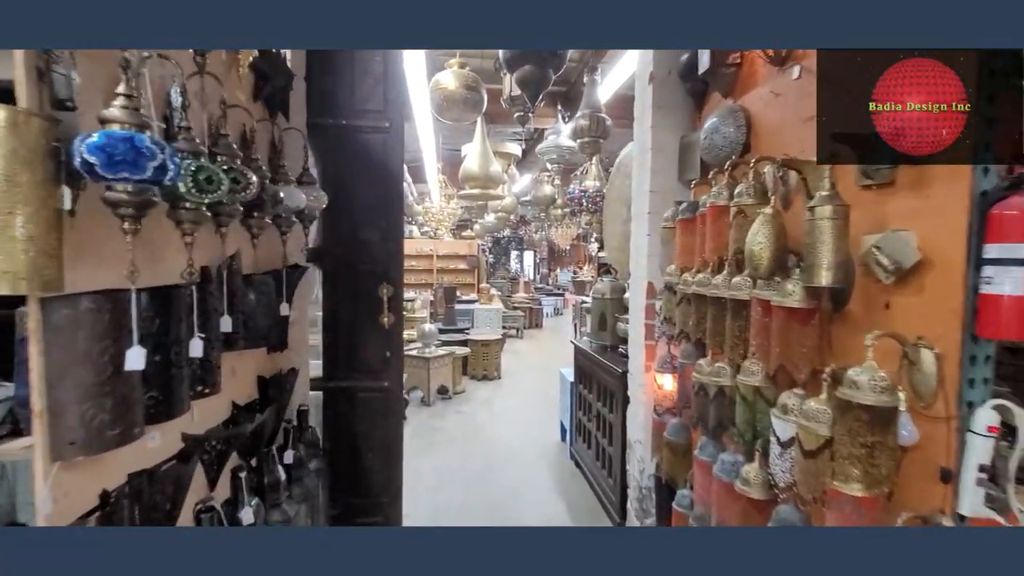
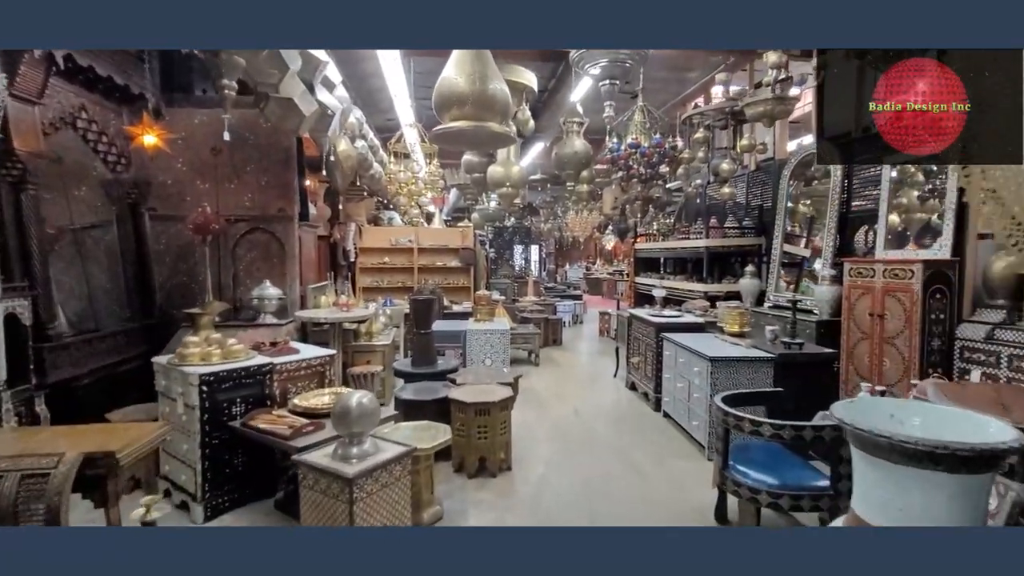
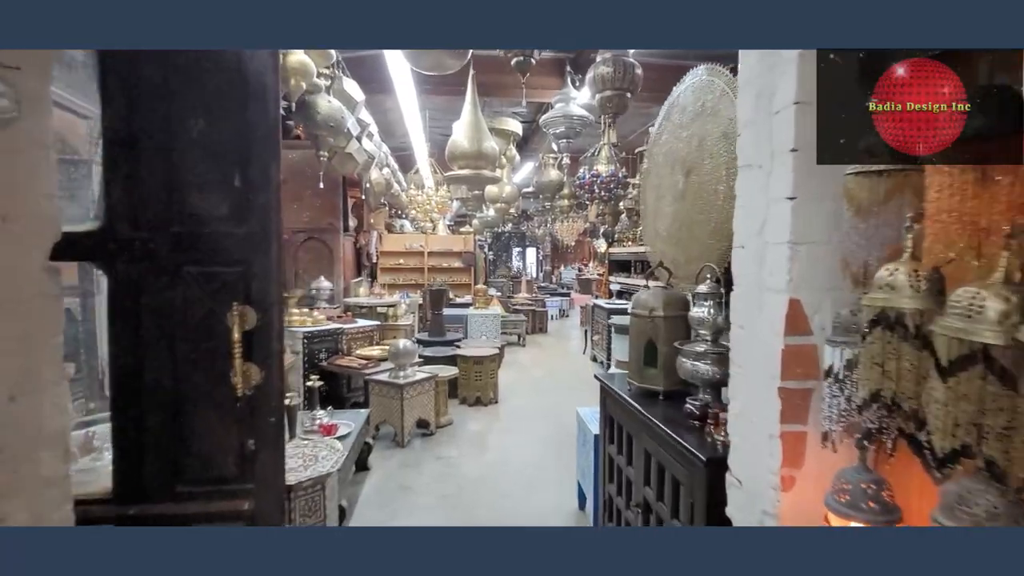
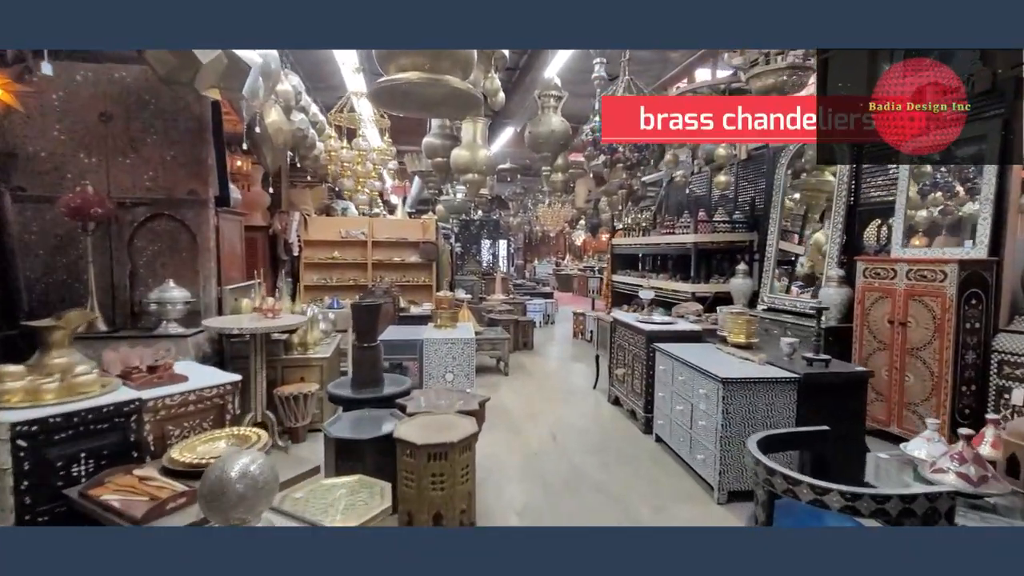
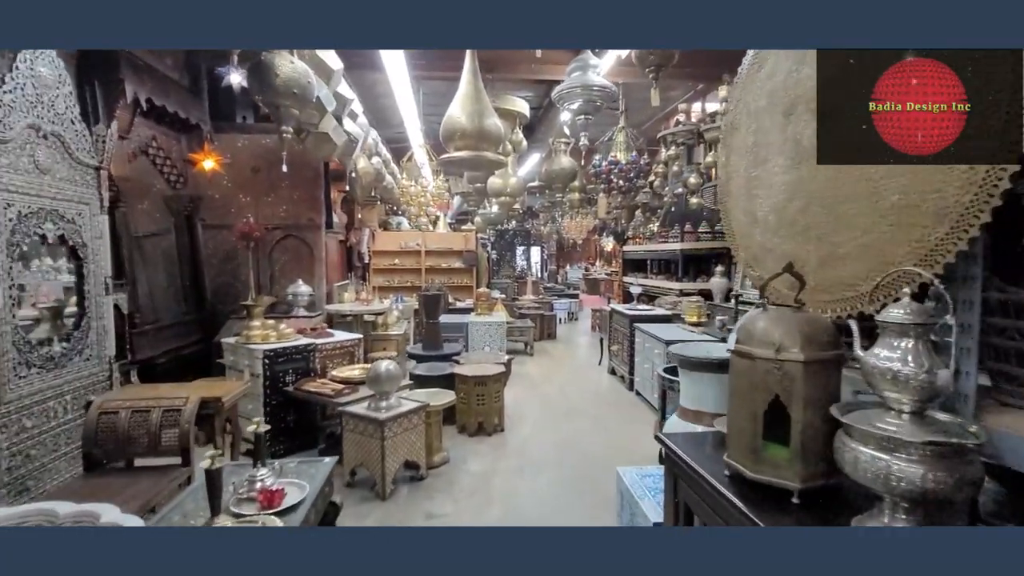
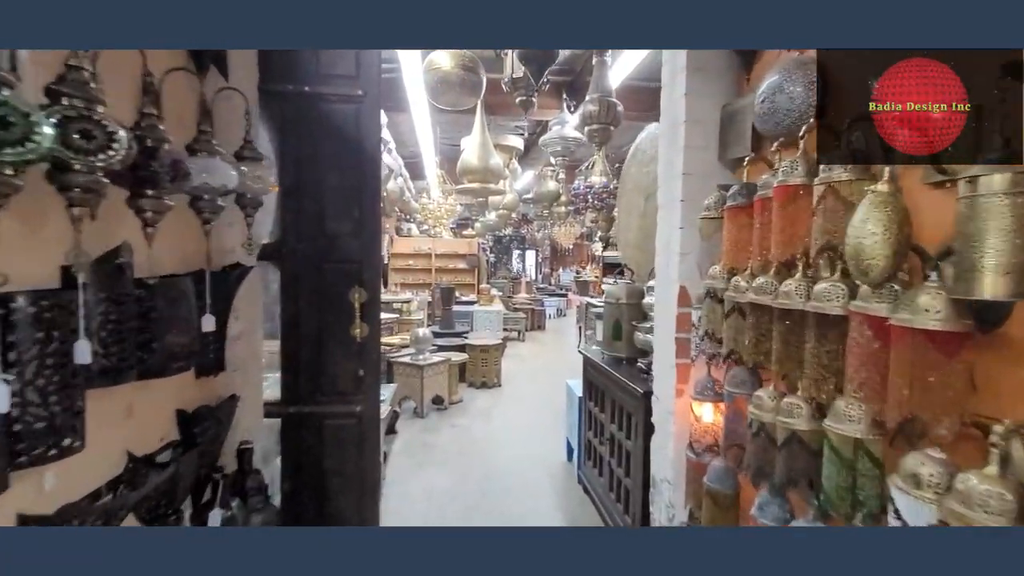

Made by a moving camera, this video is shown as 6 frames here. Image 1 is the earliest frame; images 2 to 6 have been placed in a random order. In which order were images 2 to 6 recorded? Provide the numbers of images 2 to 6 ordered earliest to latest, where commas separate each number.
6, 3, 5, 2, 4
